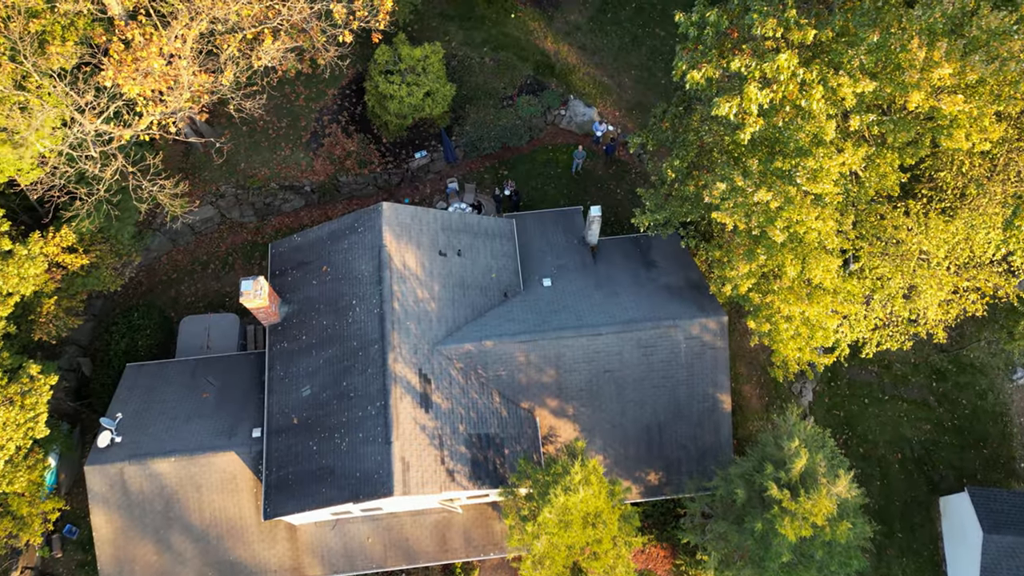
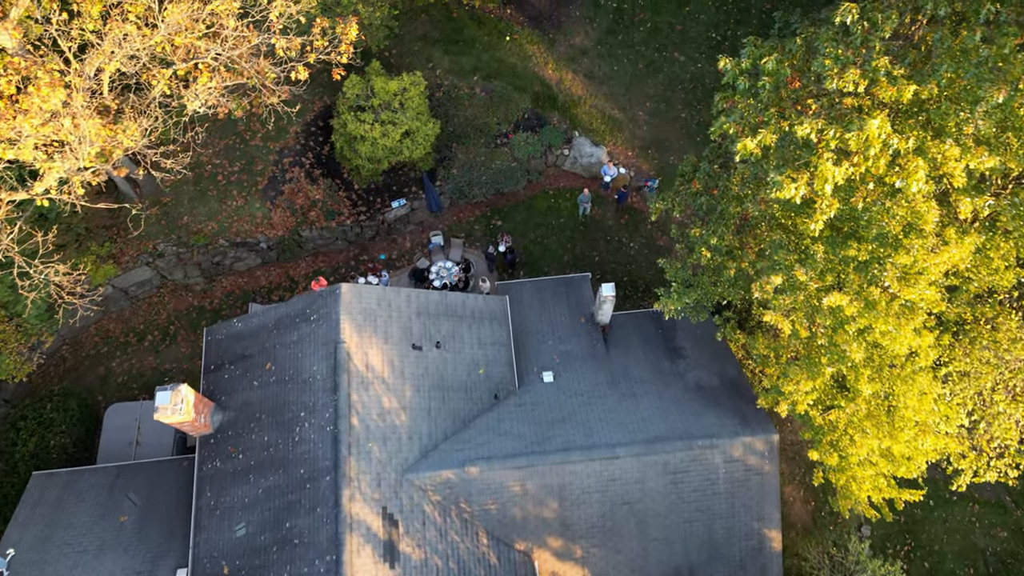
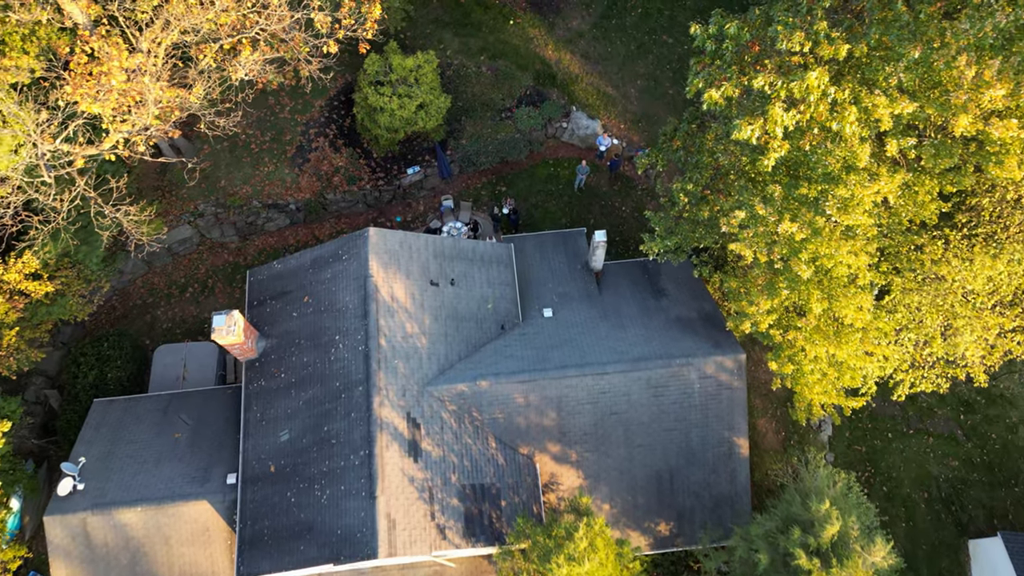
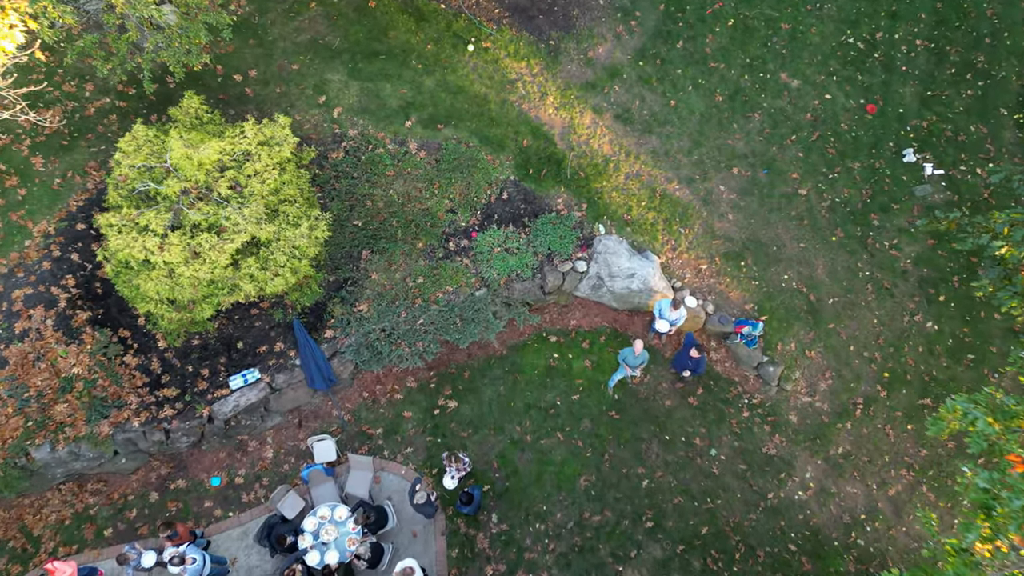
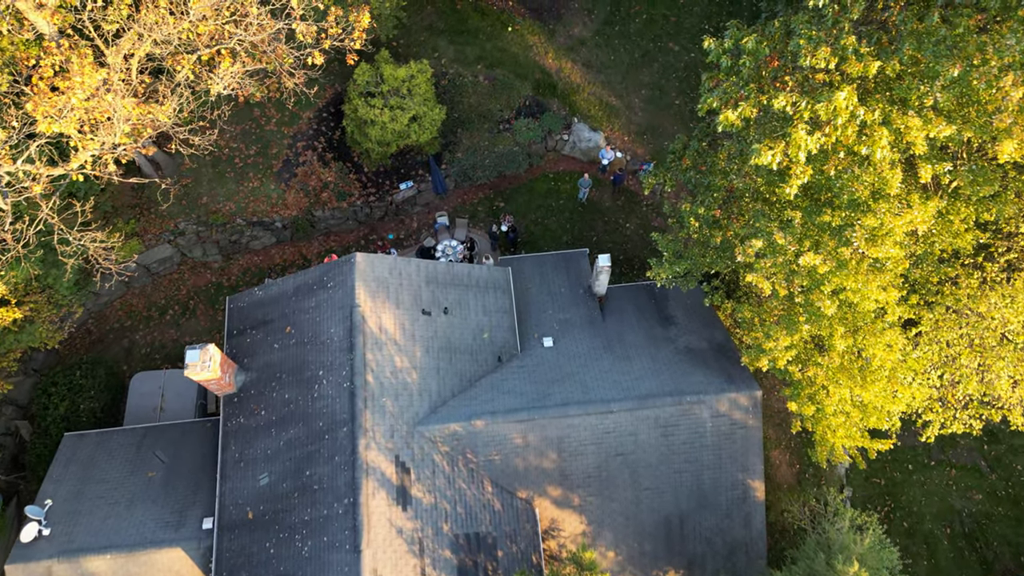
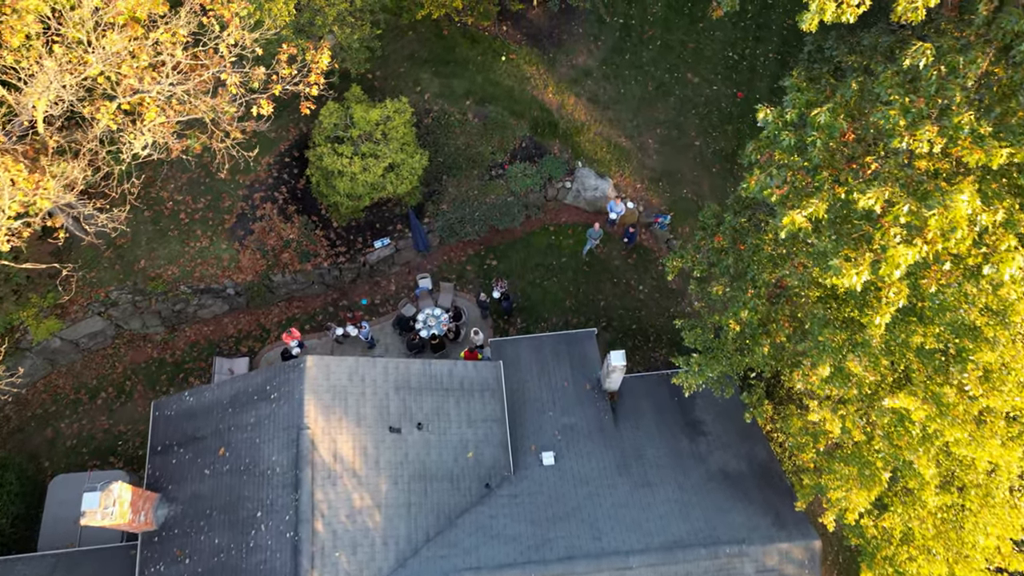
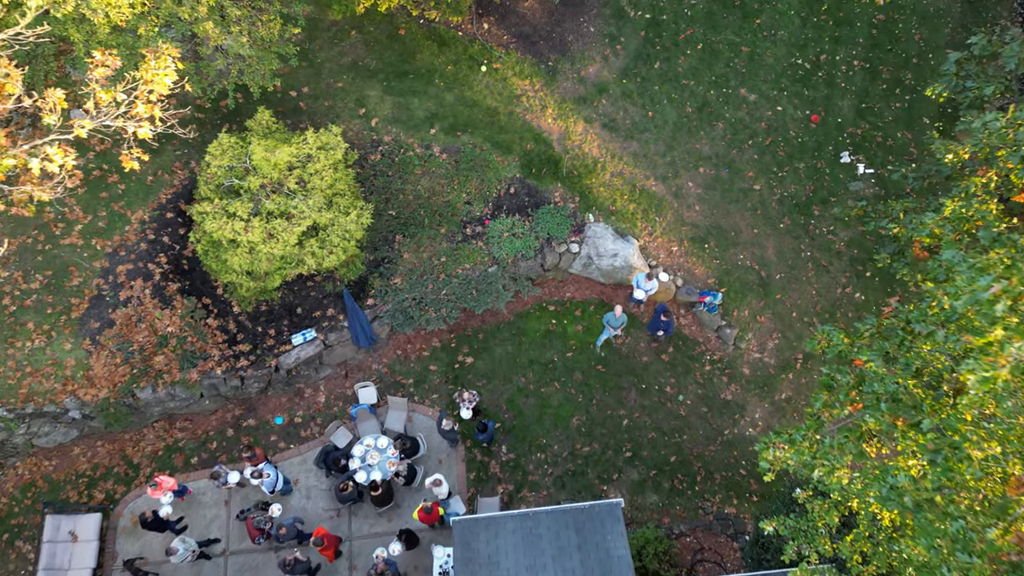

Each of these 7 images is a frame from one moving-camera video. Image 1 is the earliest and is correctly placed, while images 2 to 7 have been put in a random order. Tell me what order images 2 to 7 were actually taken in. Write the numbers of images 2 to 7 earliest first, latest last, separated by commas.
3, 5, 2, 6, 7, 4
